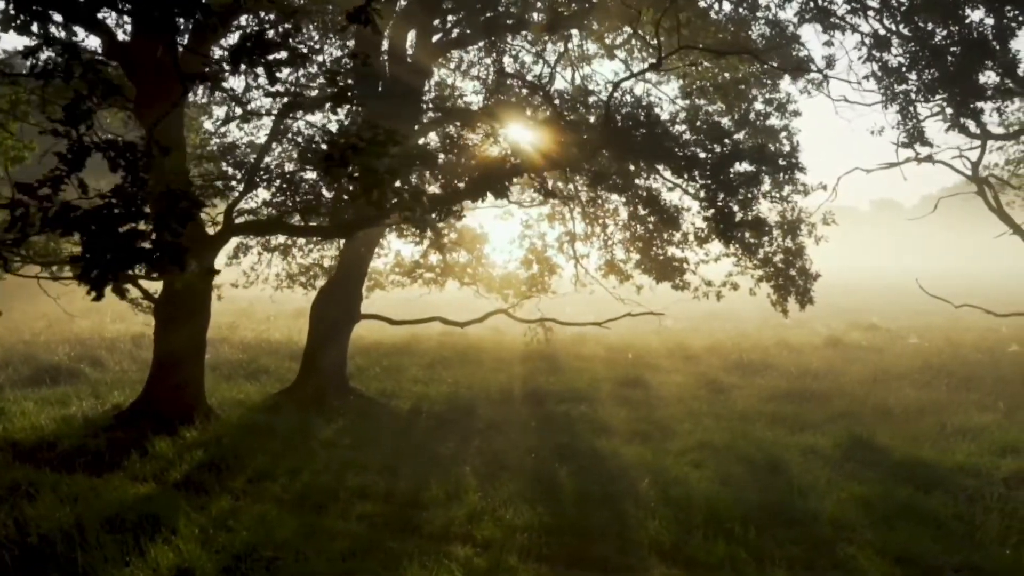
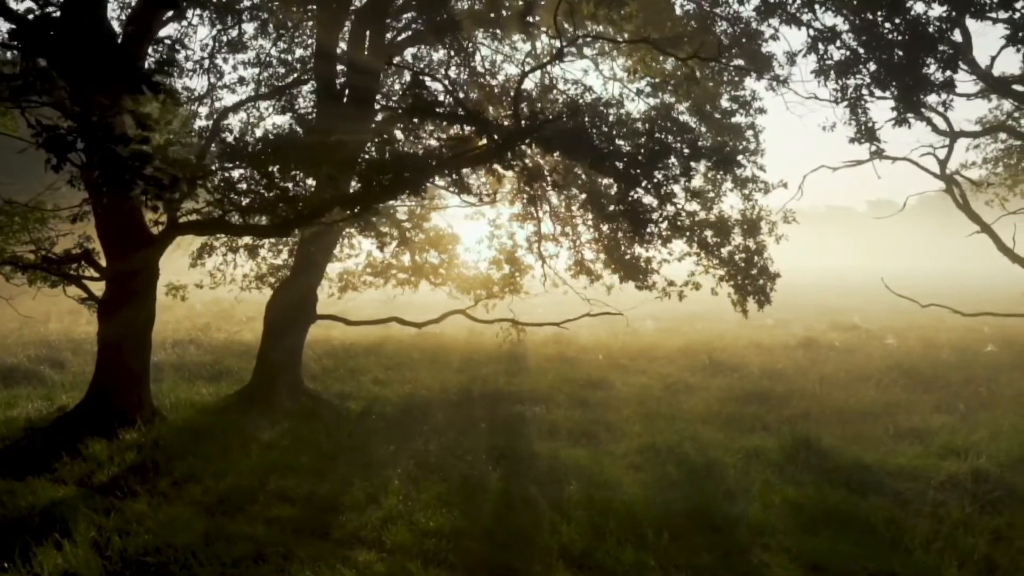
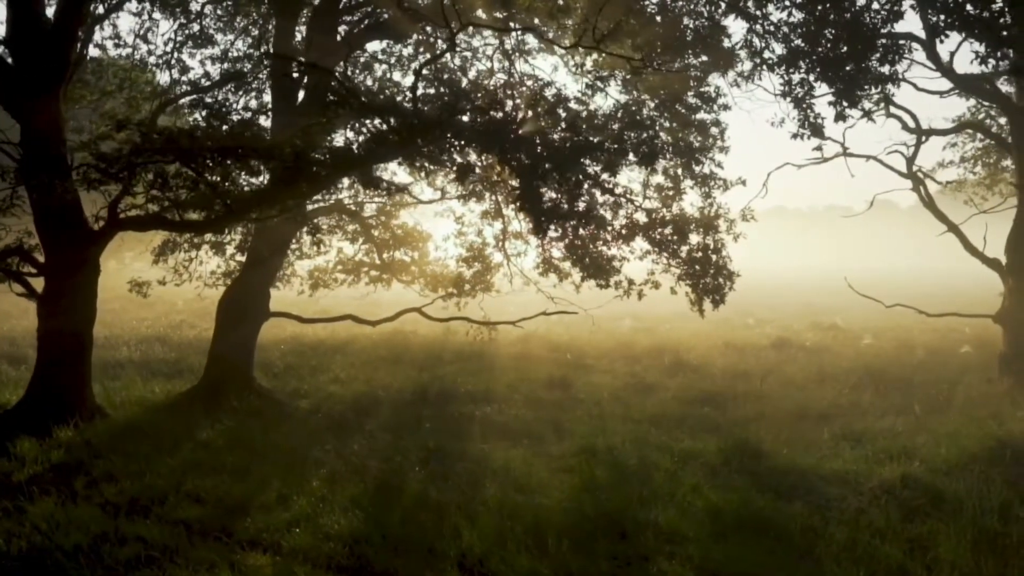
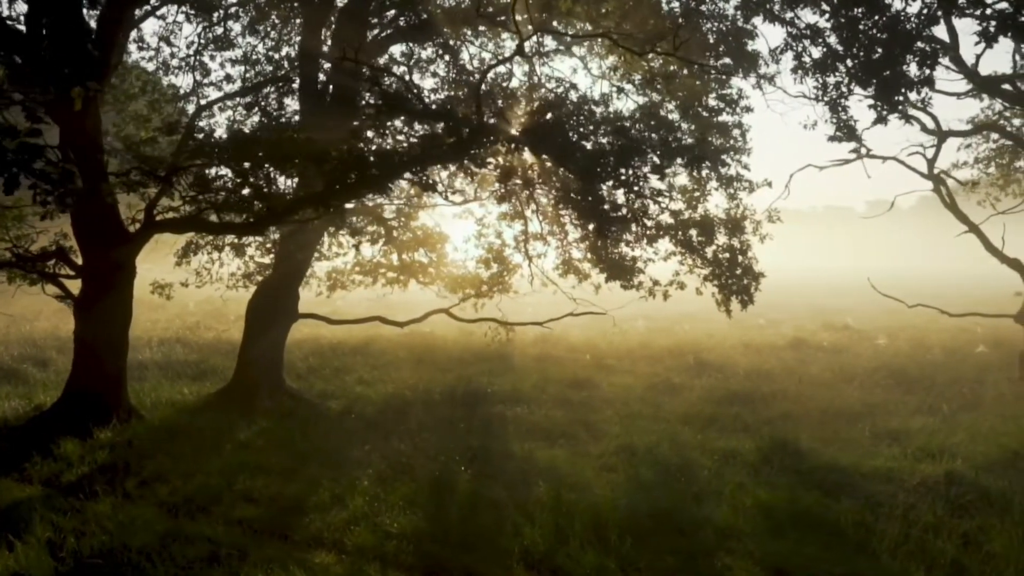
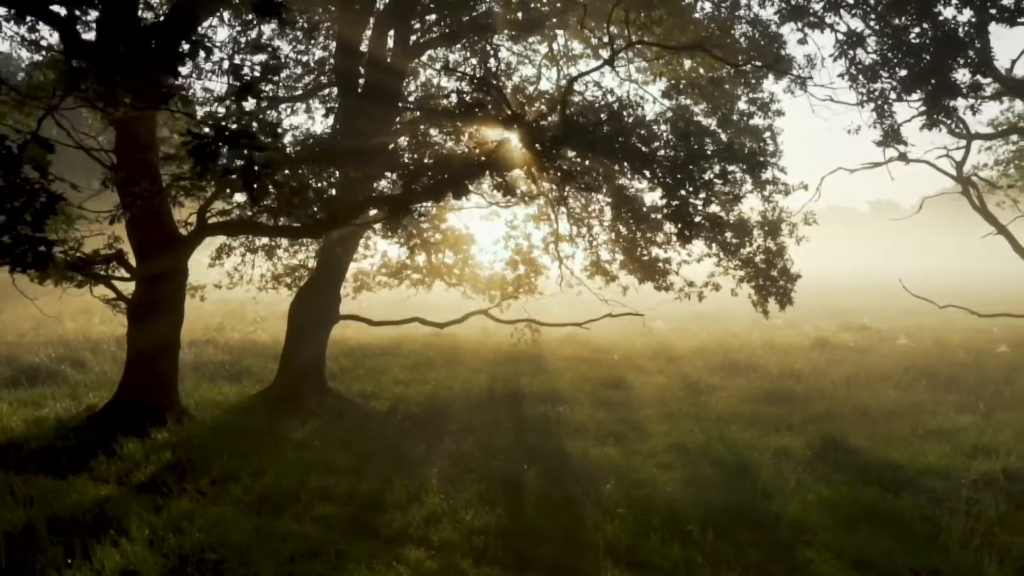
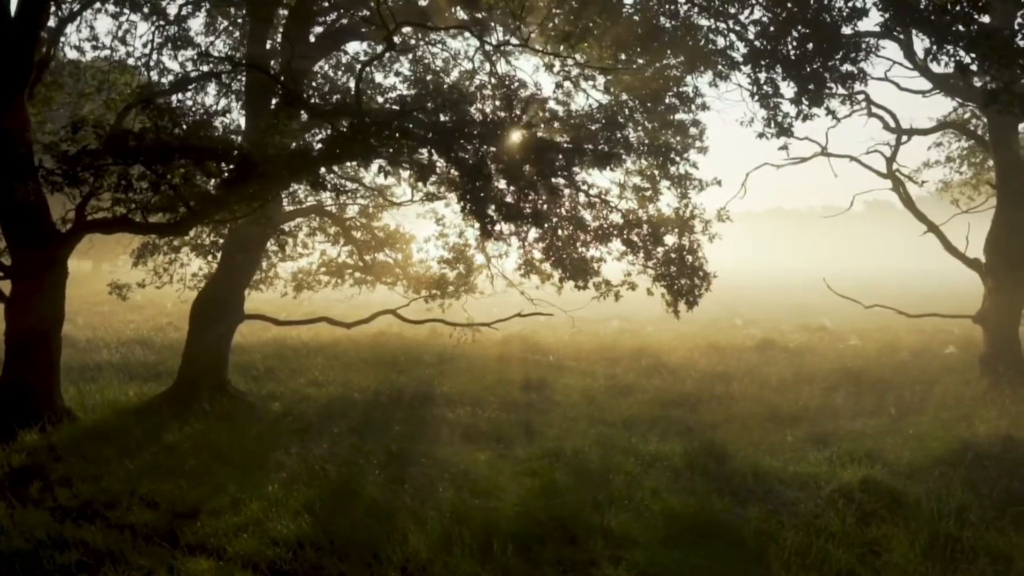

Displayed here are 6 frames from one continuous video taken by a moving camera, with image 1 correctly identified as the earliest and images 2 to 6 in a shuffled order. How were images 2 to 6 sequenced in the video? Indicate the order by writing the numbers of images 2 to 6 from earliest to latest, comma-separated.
5, 2, 4, 3, 6
